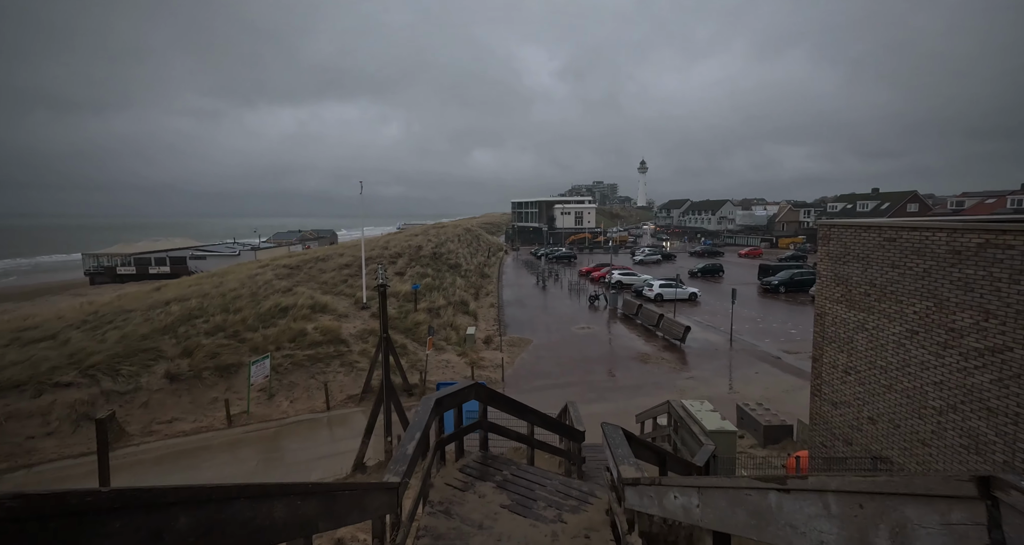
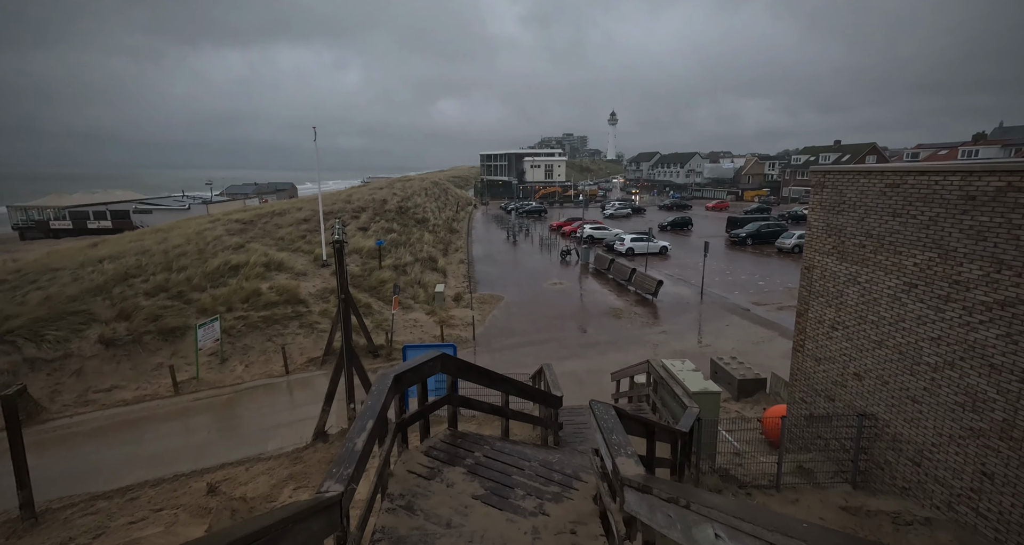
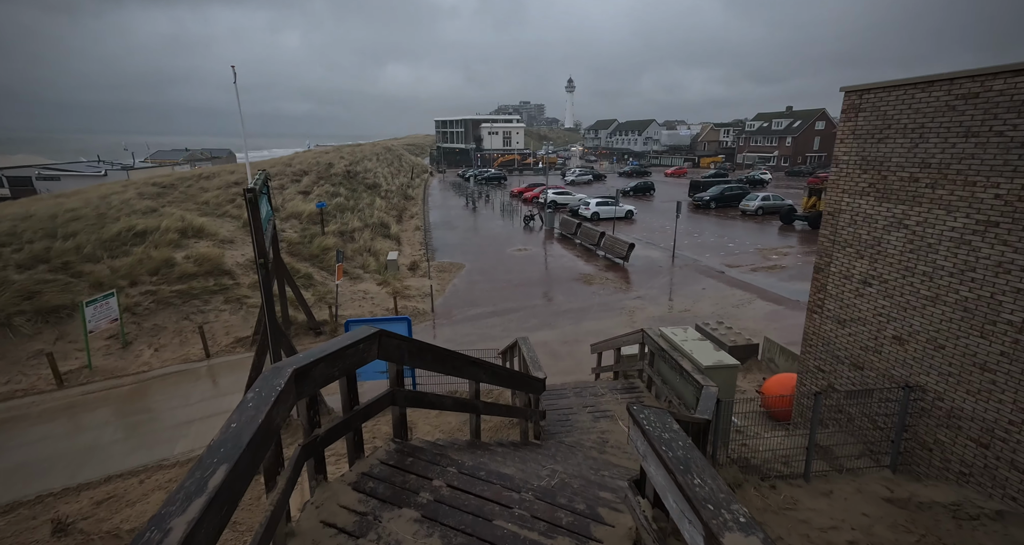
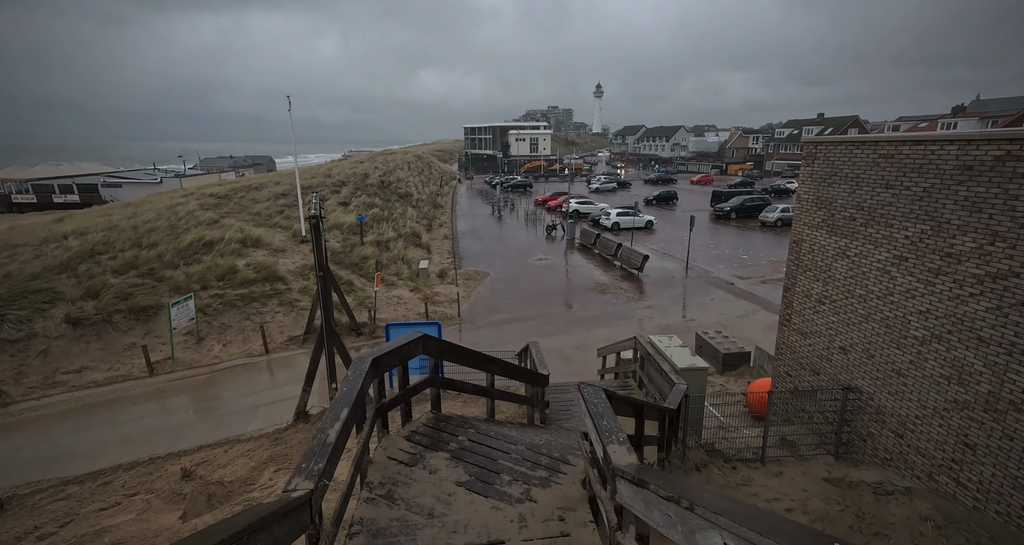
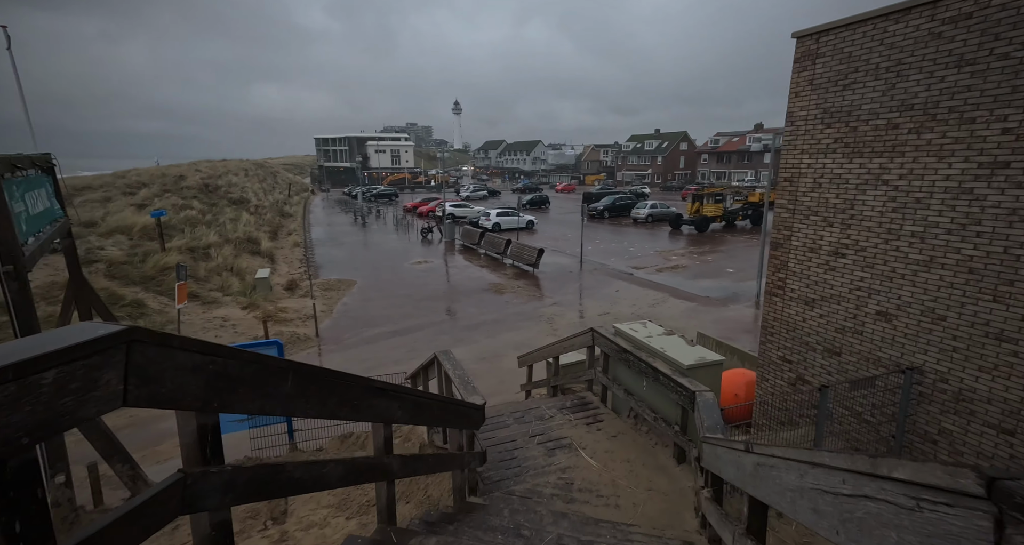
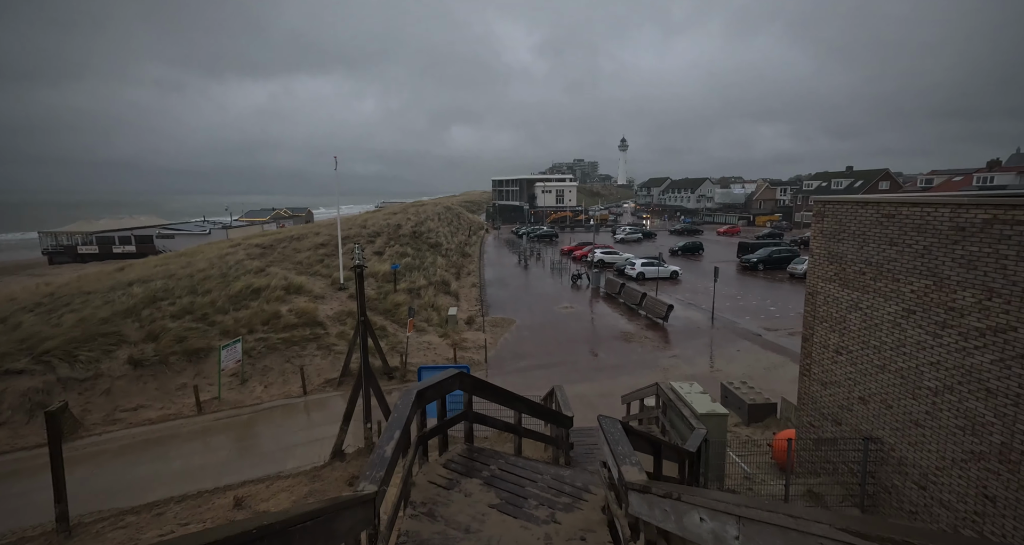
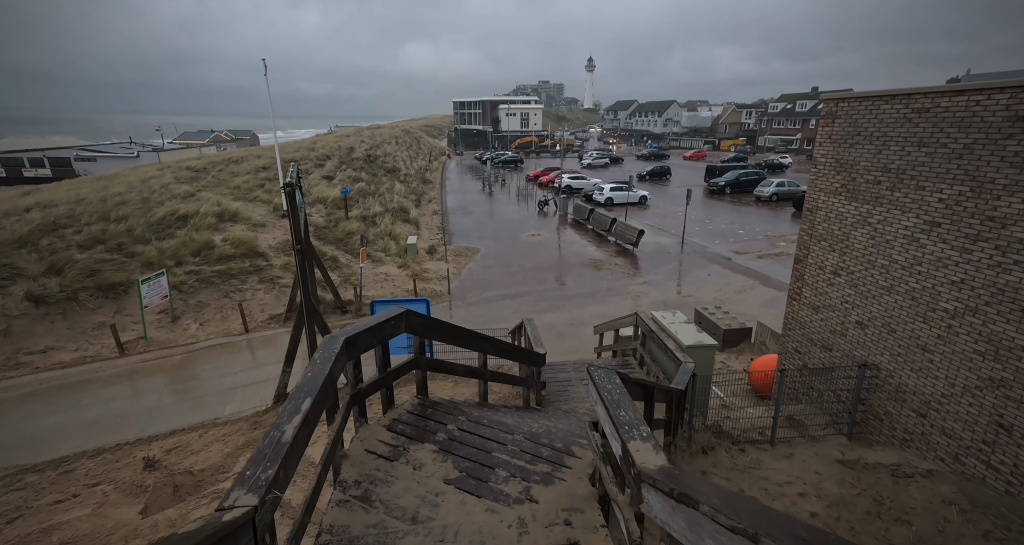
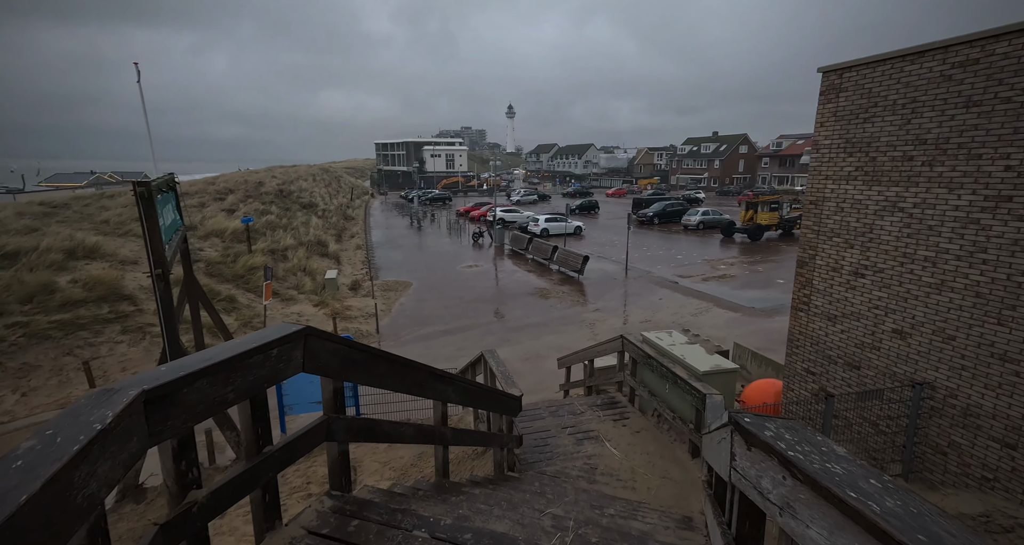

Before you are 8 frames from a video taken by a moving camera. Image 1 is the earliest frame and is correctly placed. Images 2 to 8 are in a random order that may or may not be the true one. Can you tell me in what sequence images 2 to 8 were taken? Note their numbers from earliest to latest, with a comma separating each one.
6, 2, 4, 7, 3, 8, 5
